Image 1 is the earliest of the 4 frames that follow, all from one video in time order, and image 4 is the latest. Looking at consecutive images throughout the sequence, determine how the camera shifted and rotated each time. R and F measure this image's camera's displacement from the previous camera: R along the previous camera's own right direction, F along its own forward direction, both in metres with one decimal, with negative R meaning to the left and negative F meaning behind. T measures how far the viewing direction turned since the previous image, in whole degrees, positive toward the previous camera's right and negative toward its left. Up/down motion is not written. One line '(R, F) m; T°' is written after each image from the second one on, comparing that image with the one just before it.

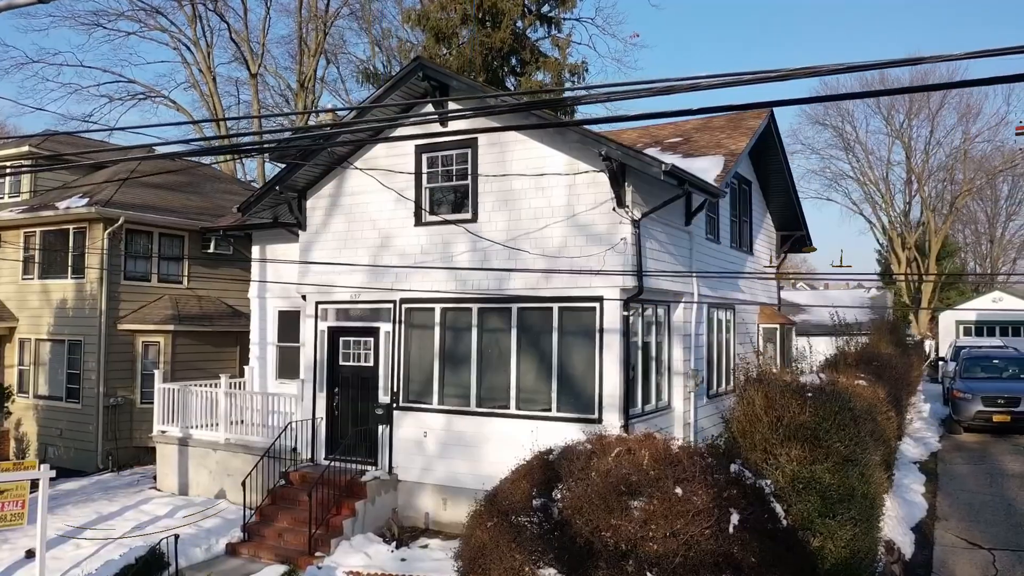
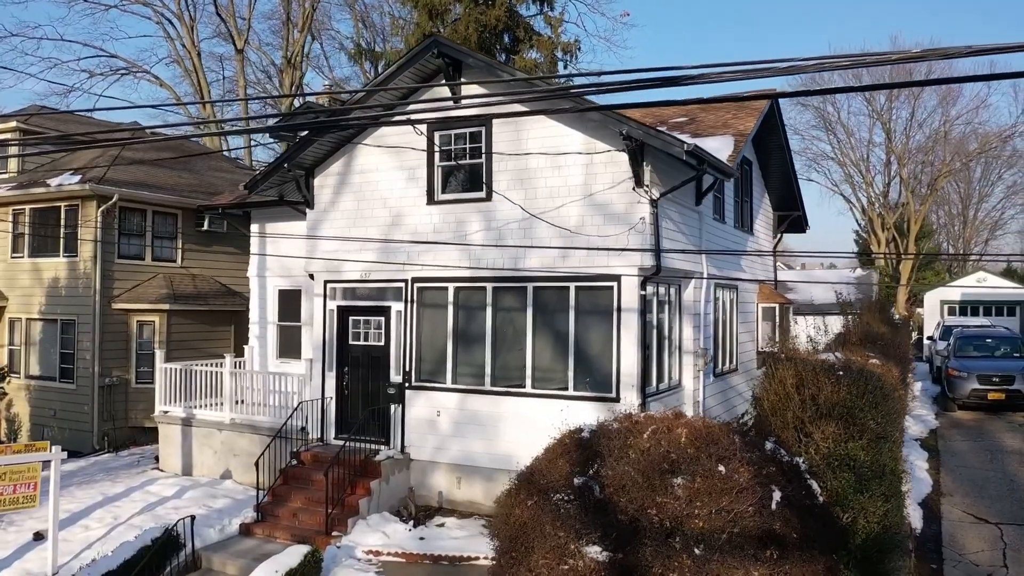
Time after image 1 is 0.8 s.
(-0.5, 0.0) m; +2°
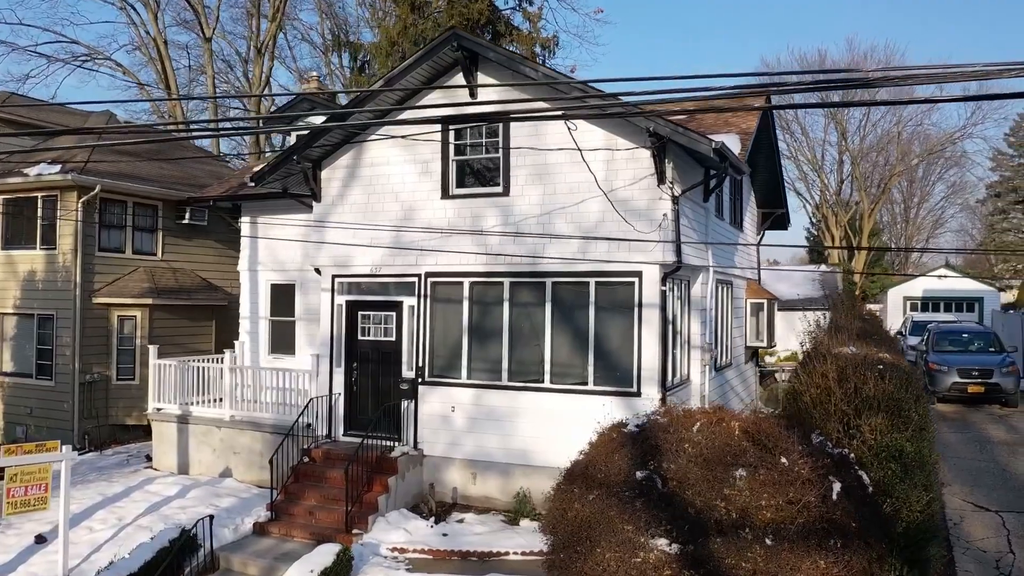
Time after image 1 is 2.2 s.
(-0.9, 0.0) m; +3°
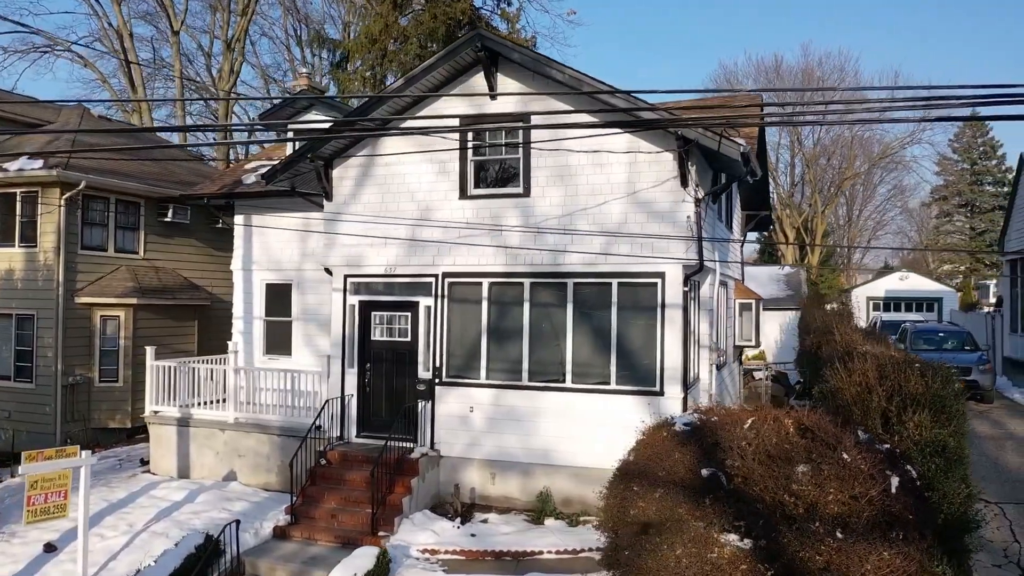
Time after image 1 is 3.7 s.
(-1.0, 0.0) m; +4°
